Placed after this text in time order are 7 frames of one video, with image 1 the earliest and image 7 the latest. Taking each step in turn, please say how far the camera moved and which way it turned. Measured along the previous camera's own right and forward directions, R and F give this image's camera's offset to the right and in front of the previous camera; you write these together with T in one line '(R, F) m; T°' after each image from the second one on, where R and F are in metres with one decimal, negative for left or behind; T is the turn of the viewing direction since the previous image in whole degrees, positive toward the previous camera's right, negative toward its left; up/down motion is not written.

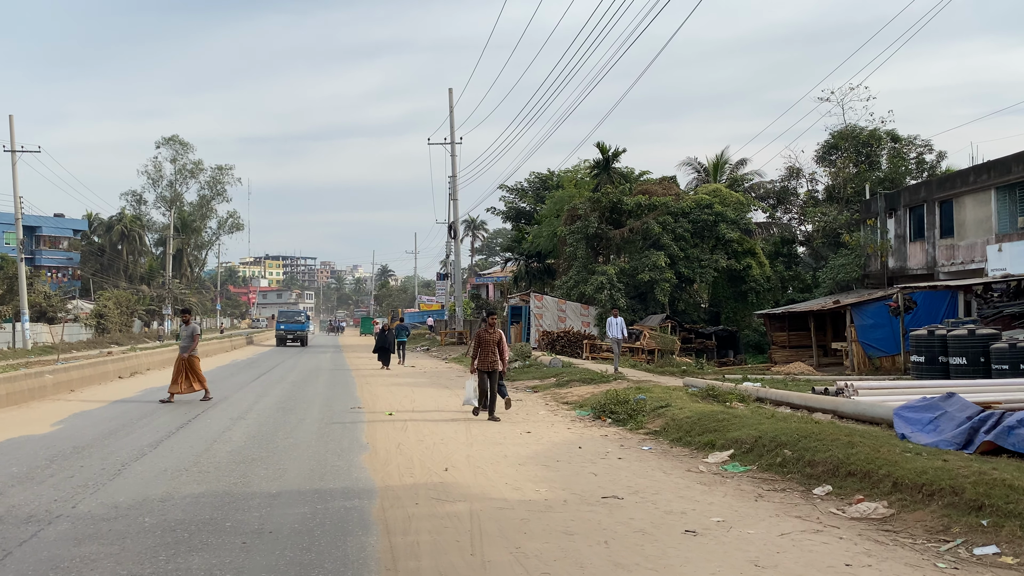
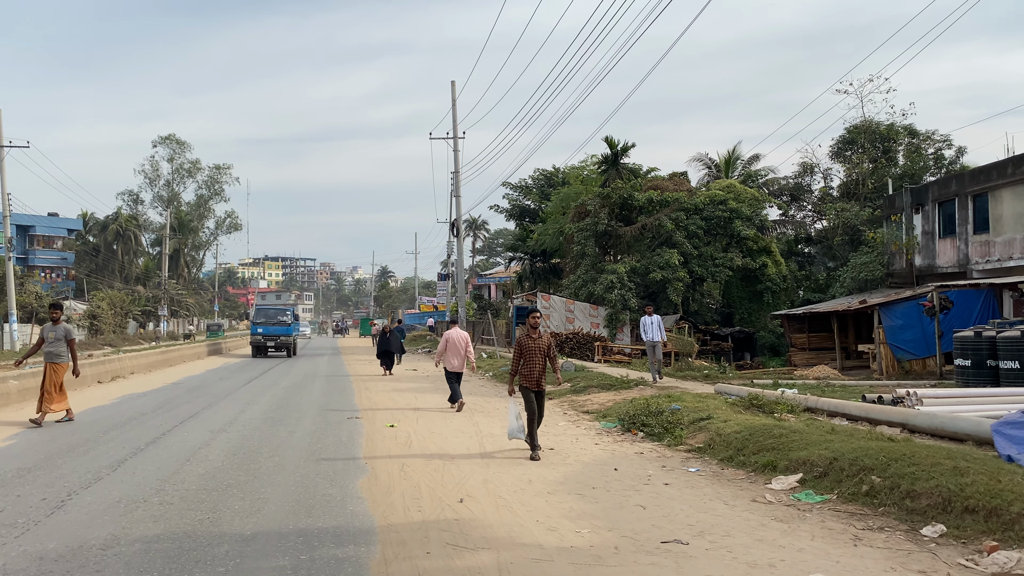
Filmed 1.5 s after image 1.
(-0.3, +1.4) m; 0°
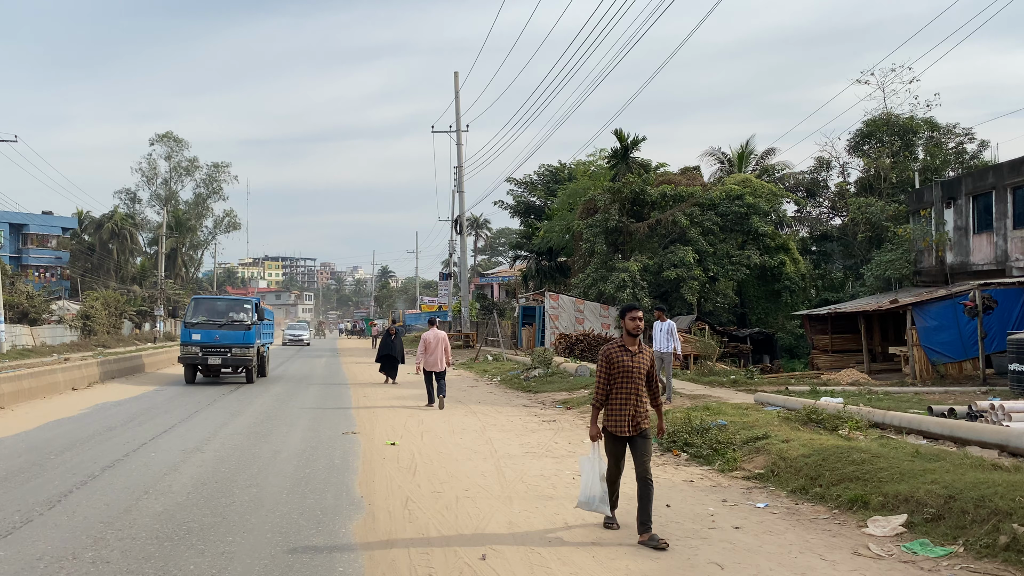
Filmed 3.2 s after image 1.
(-0.3, +1.5) m; 0°
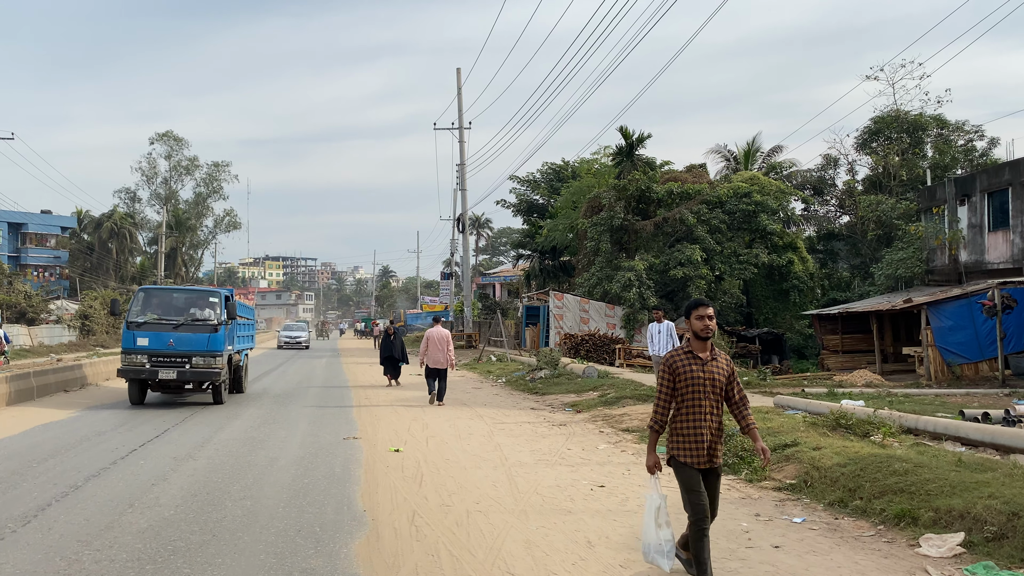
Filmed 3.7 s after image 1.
(-0.1, +0.5) m; 0°
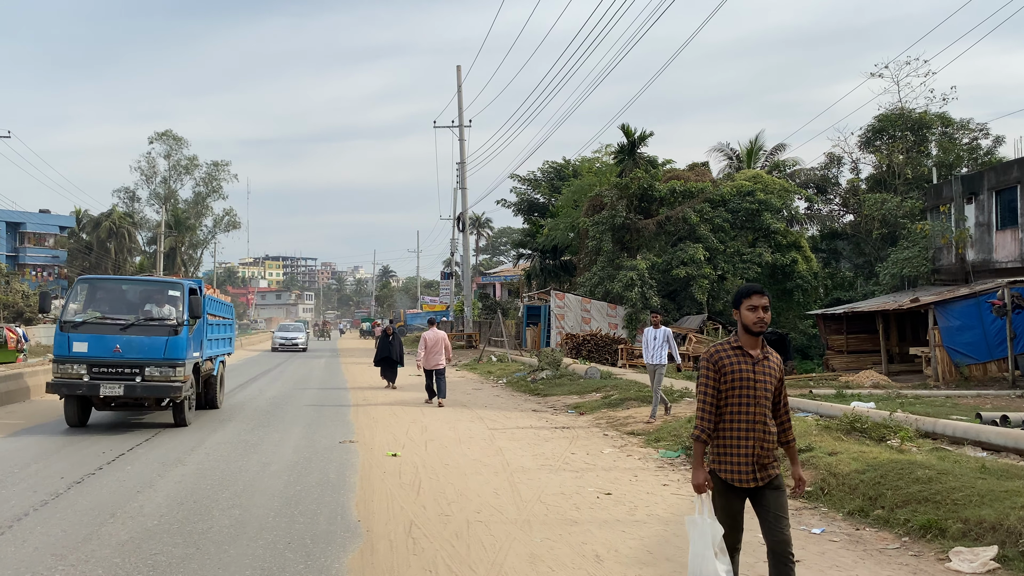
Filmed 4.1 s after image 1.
(0.0, +0.3) m; 0°
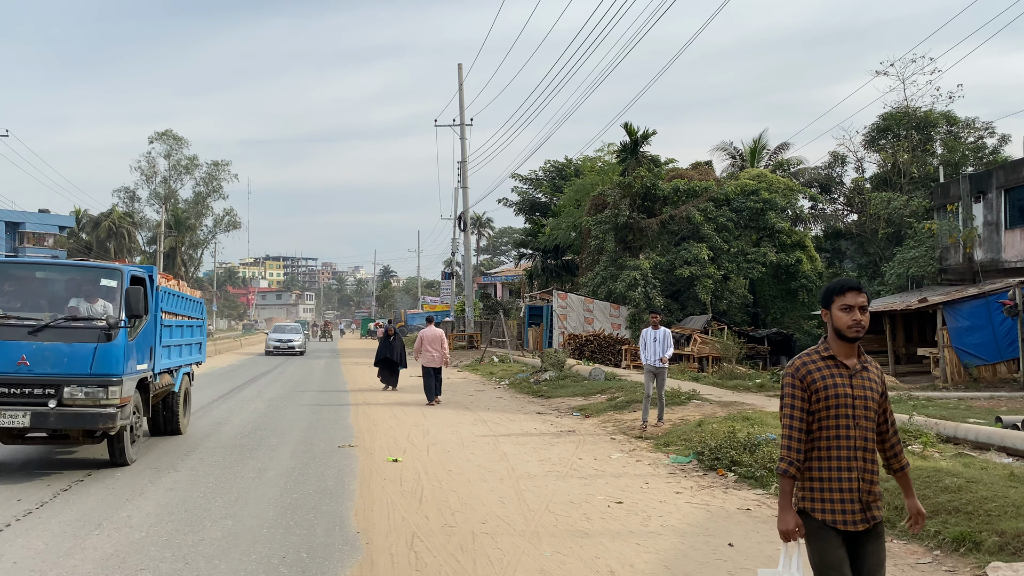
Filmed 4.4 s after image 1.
(-0.1, +0.3) m; 0°
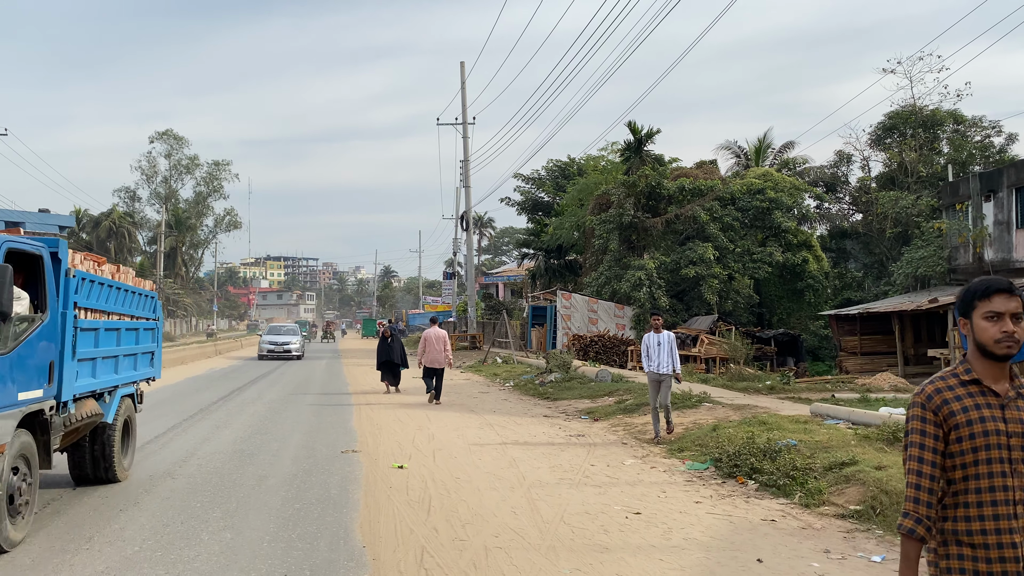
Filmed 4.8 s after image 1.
(-0.1, +0.3) m; 0°
